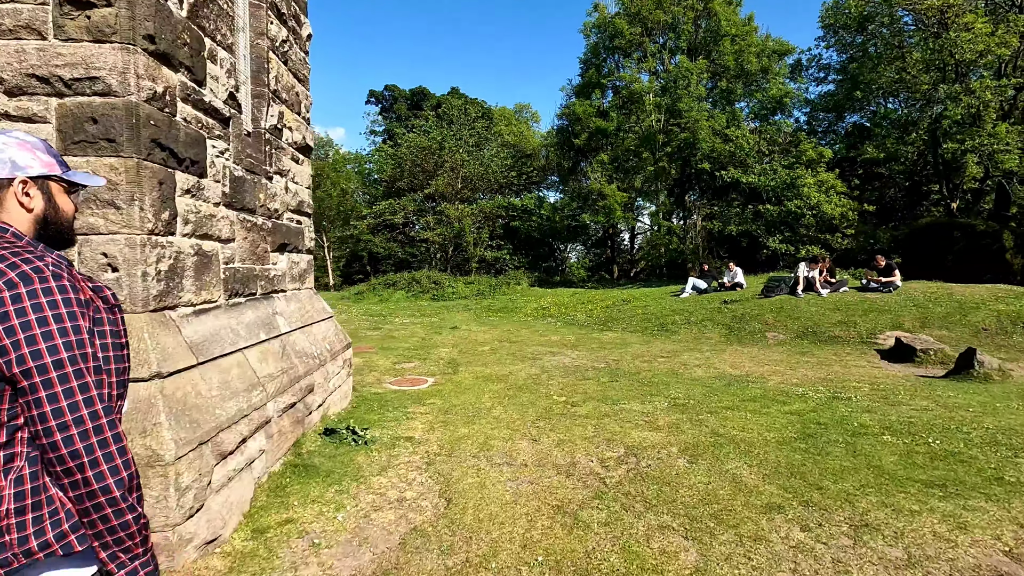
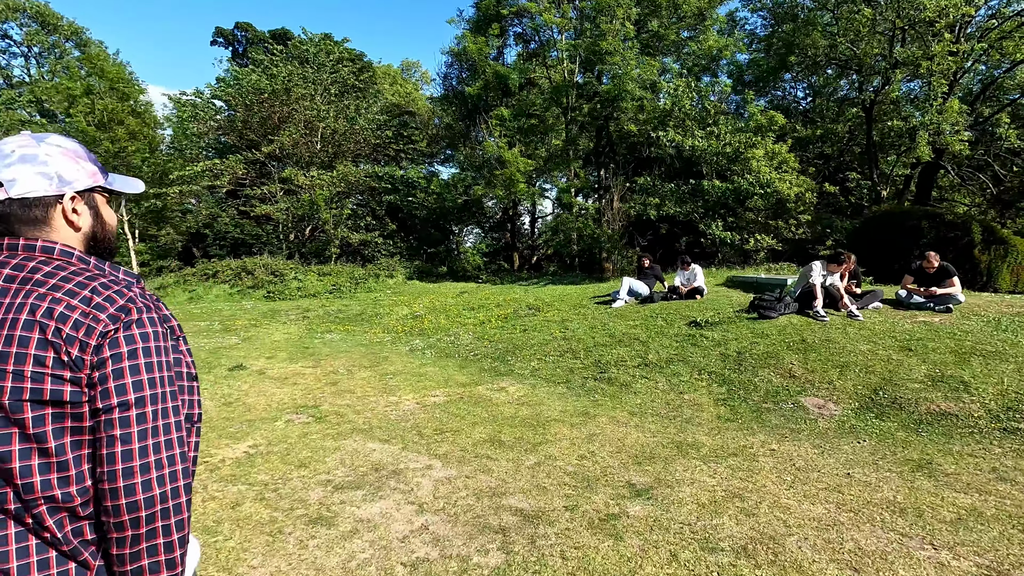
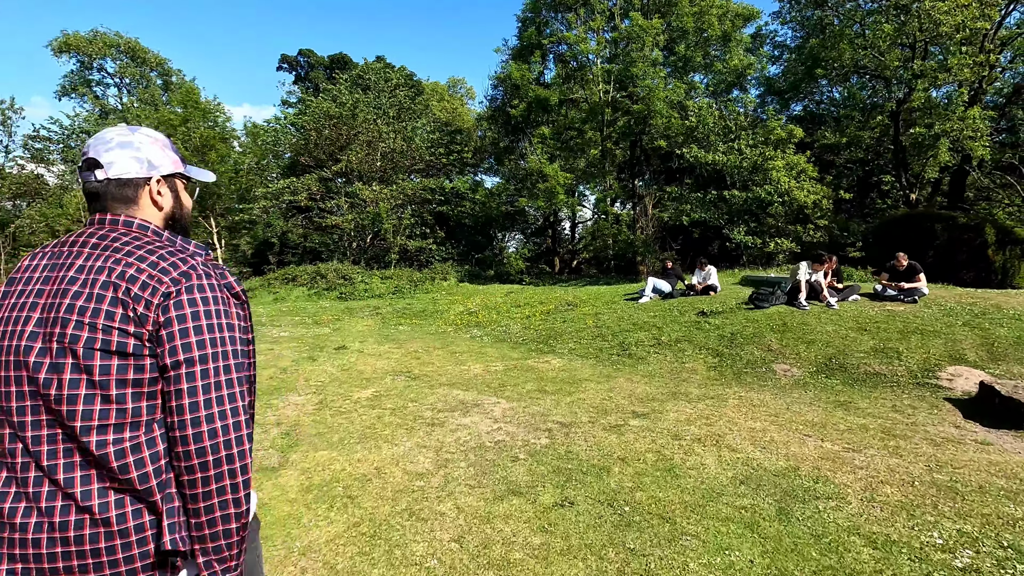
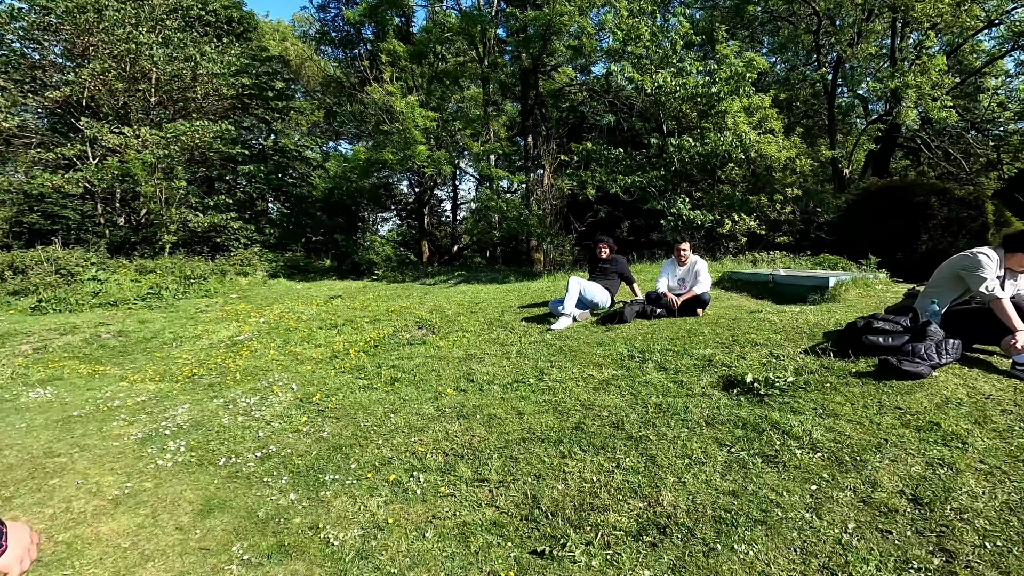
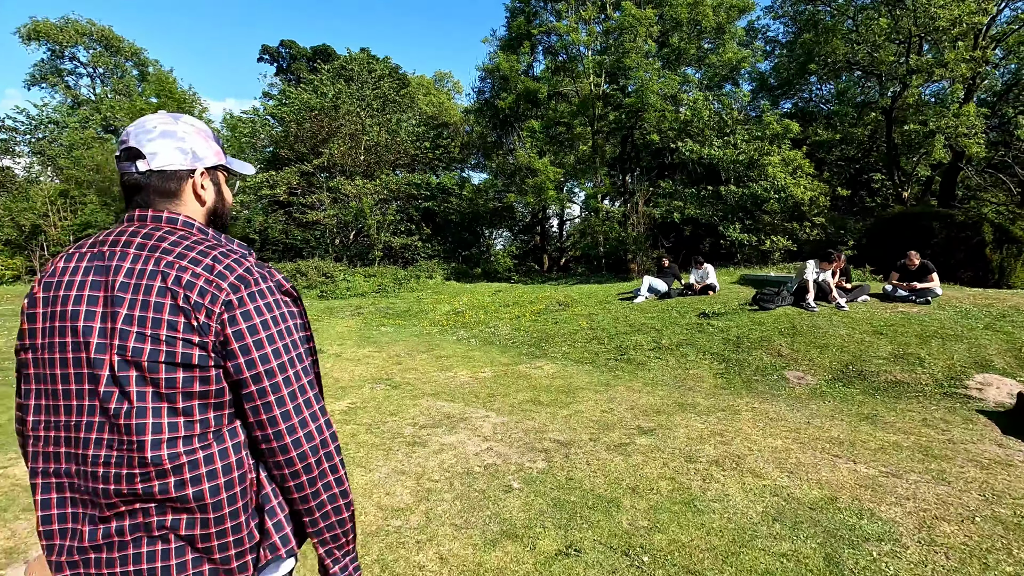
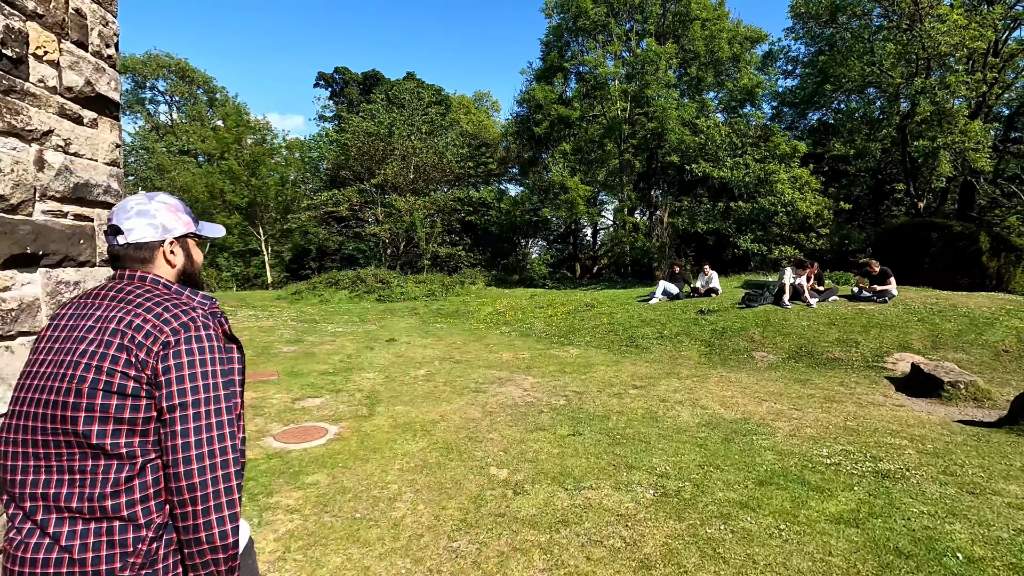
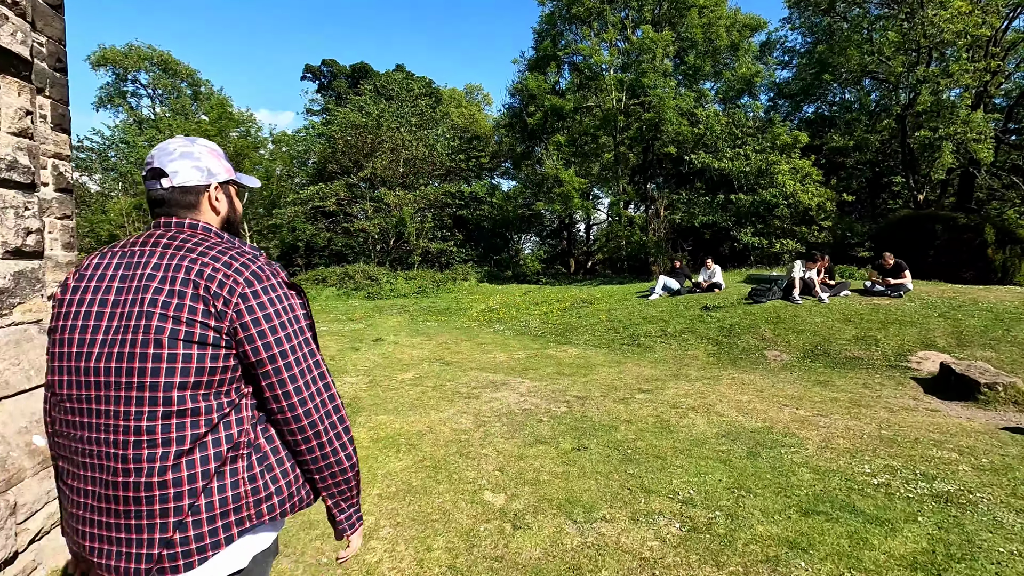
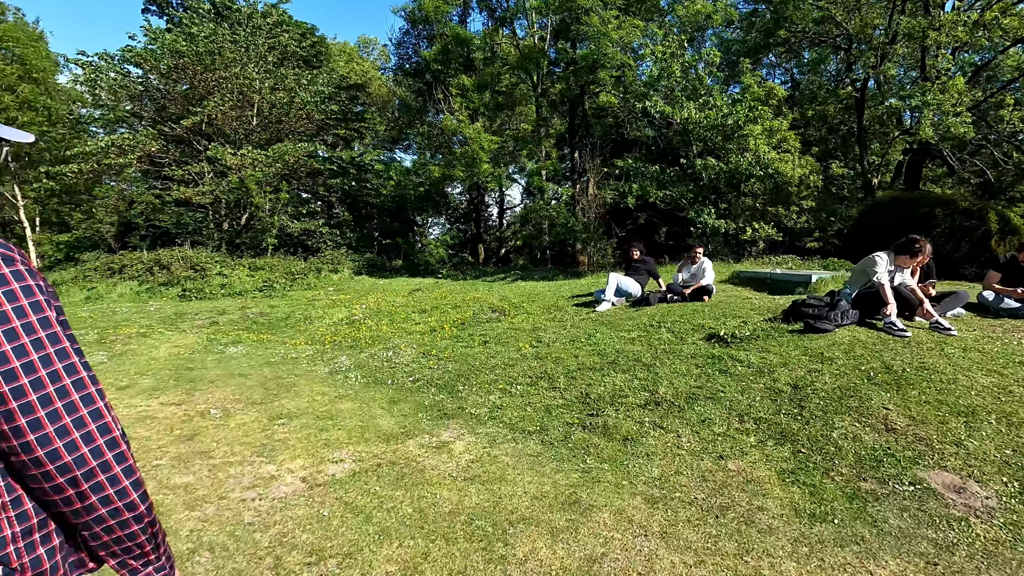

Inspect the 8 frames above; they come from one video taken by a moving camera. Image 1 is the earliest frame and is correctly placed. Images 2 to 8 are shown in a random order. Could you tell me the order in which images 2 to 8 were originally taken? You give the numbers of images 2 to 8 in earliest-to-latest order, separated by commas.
6, 7, 3, 5, 2, 8, 4
